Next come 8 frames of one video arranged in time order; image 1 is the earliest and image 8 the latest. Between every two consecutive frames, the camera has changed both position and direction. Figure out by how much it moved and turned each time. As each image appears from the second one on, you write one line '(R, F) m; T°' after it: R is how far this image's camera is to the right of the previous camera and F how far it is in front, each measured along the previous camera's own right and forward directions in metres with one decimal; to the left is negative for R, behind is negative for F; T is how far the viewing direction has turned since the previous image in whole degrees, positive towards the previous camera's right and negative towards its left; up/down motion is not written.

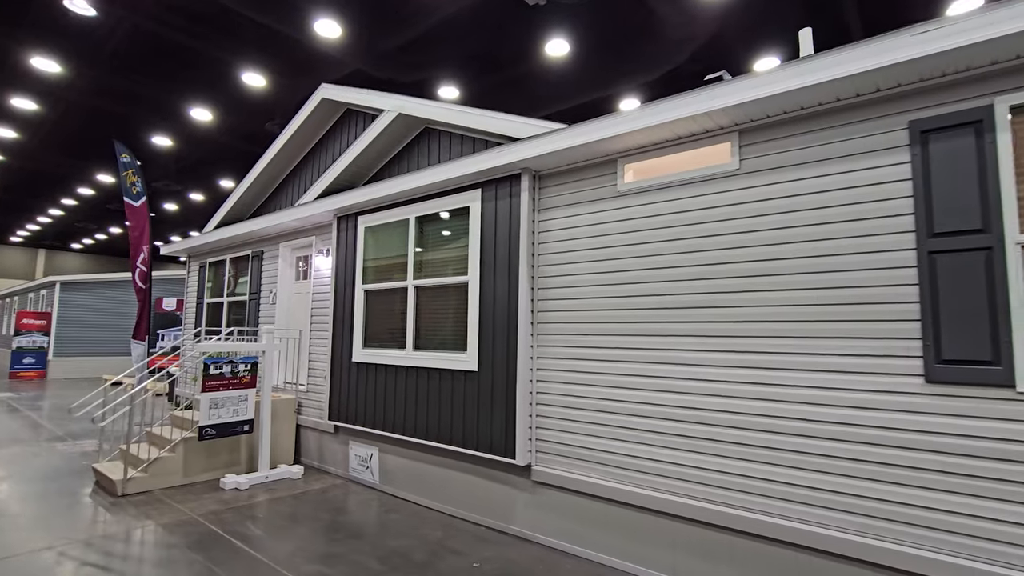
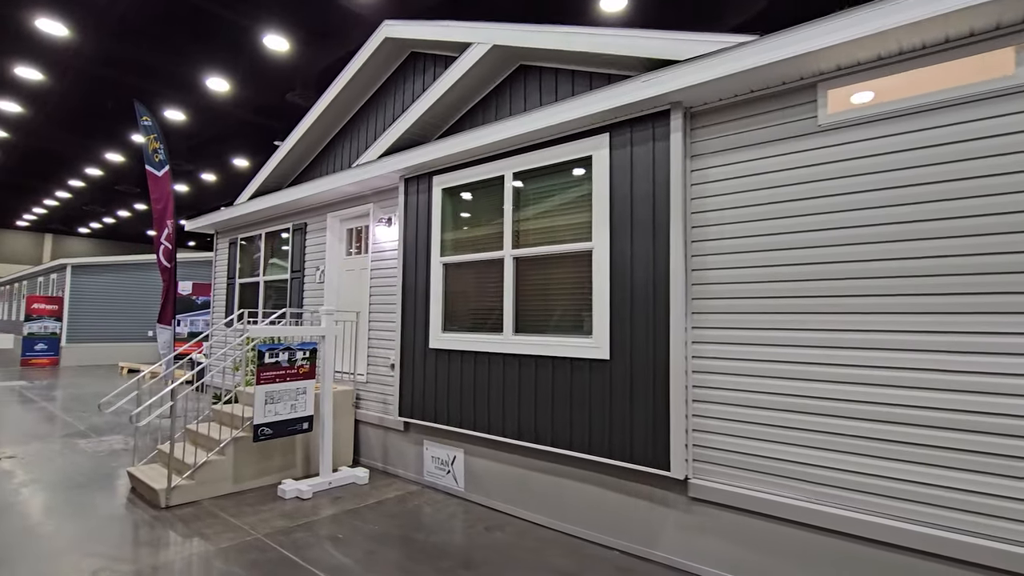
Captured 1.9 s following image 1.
(-1.0, +0.9) m; 0°
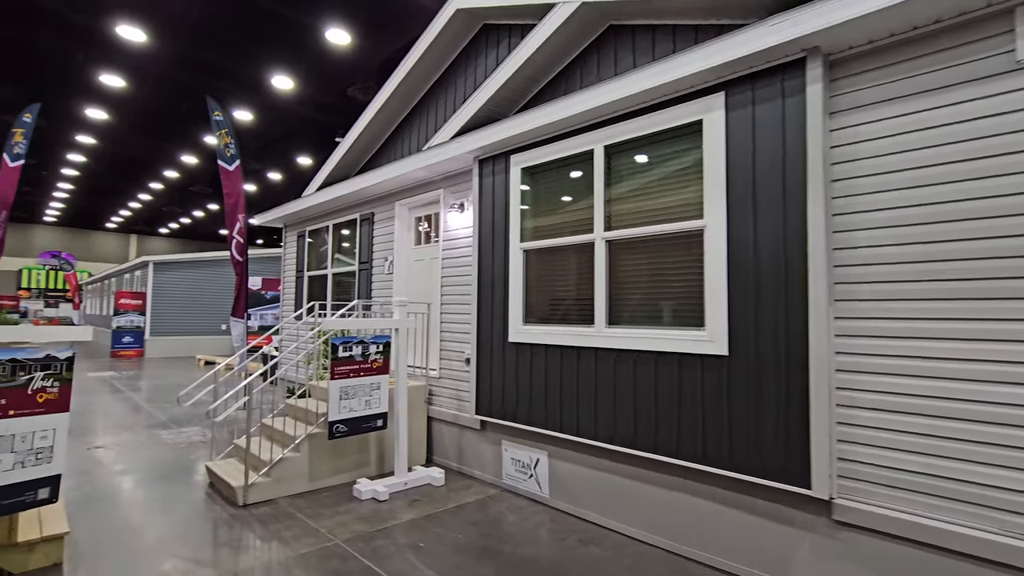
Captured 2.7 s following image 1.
(-0.3, +0.4) m; -6°
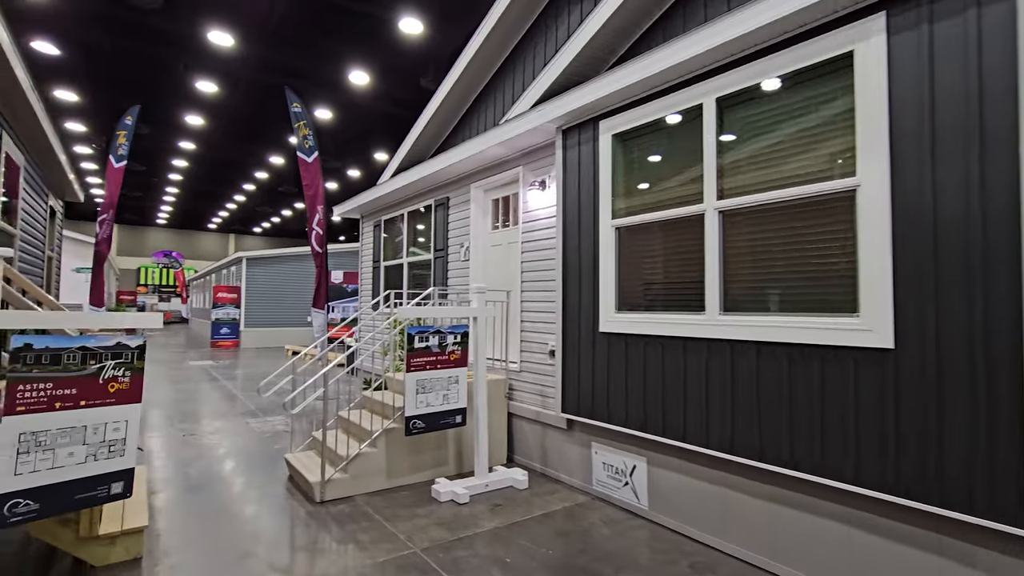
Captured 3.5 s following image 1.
(-0.1, +0.5) m; -8°
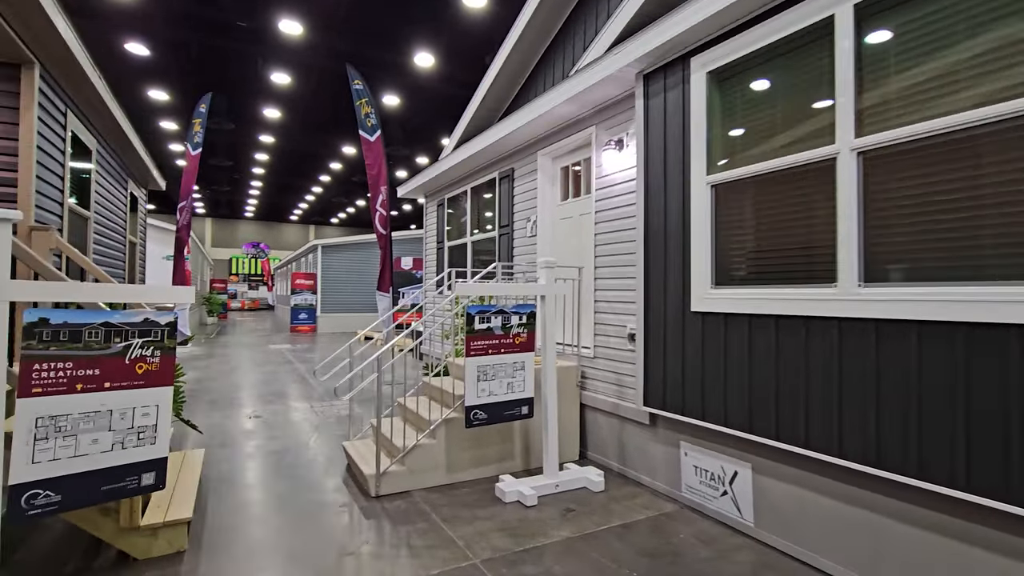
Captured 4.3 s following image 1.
(0.0, +0.5) m; -8°
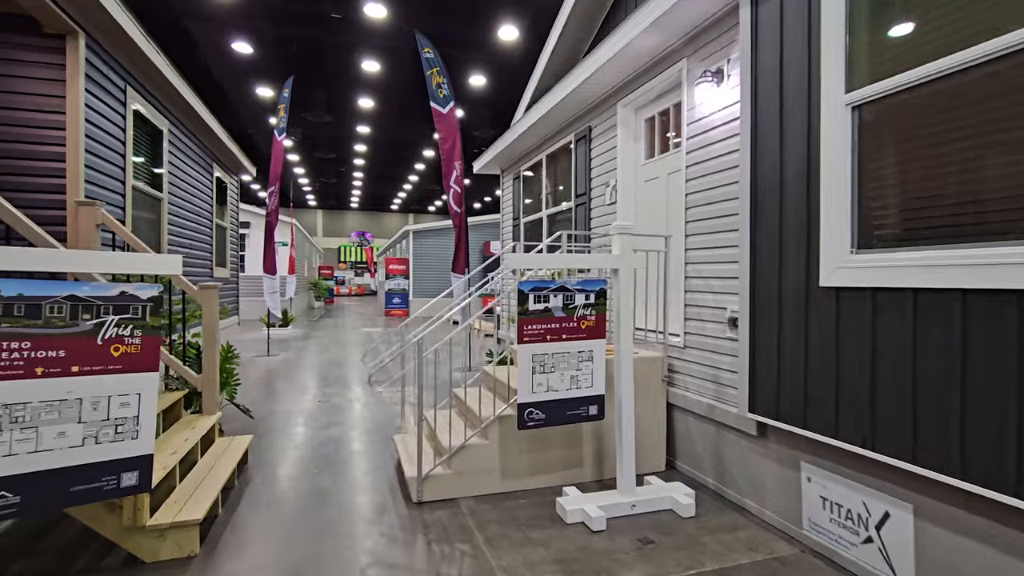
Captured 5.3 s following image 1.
(+0.2, +0.7) m; -11°
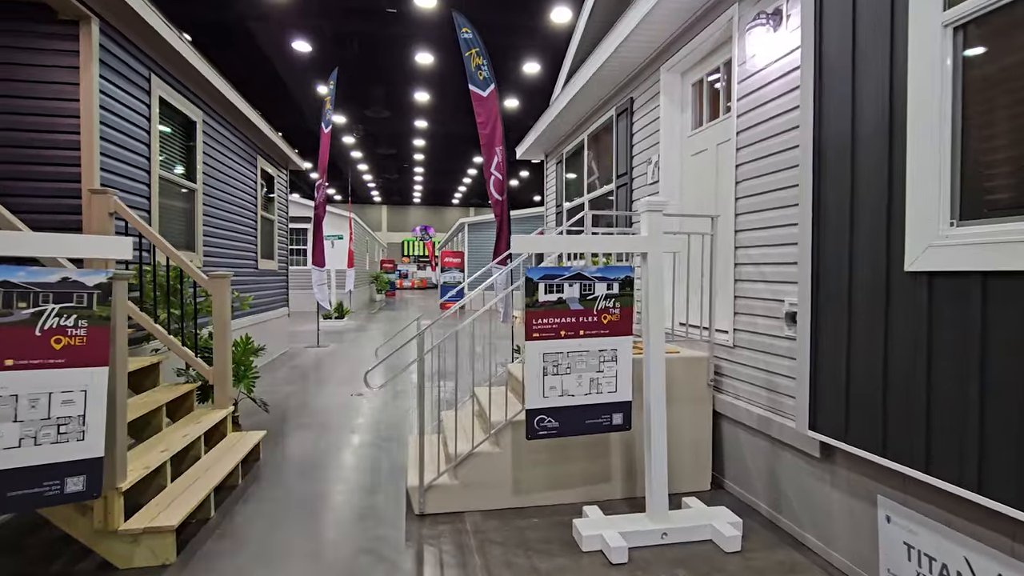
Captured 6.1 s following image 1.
(+0.3, +0.4) m; -7°
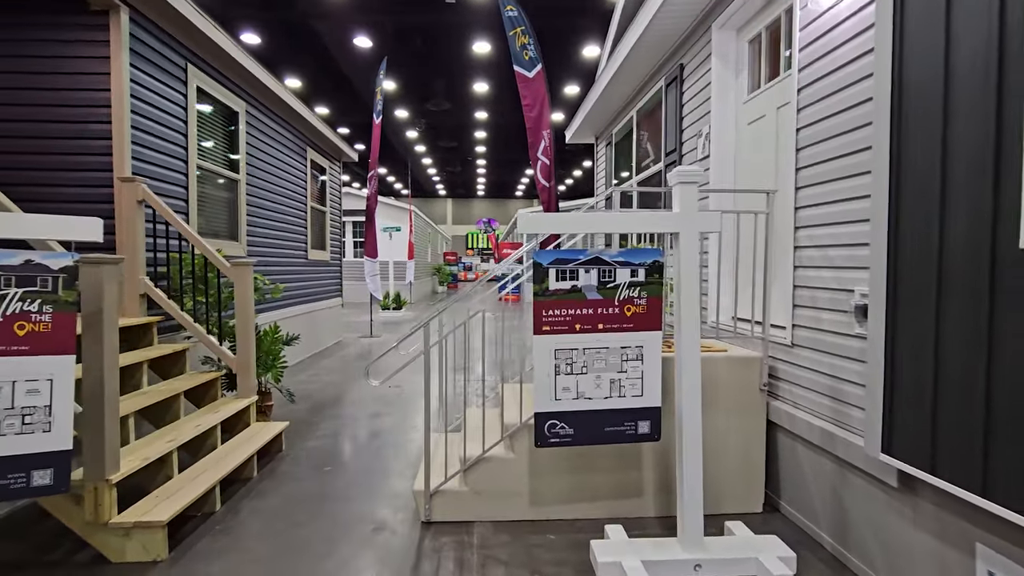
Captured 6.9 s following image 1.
(+0.3, +0.3) m; -7°
